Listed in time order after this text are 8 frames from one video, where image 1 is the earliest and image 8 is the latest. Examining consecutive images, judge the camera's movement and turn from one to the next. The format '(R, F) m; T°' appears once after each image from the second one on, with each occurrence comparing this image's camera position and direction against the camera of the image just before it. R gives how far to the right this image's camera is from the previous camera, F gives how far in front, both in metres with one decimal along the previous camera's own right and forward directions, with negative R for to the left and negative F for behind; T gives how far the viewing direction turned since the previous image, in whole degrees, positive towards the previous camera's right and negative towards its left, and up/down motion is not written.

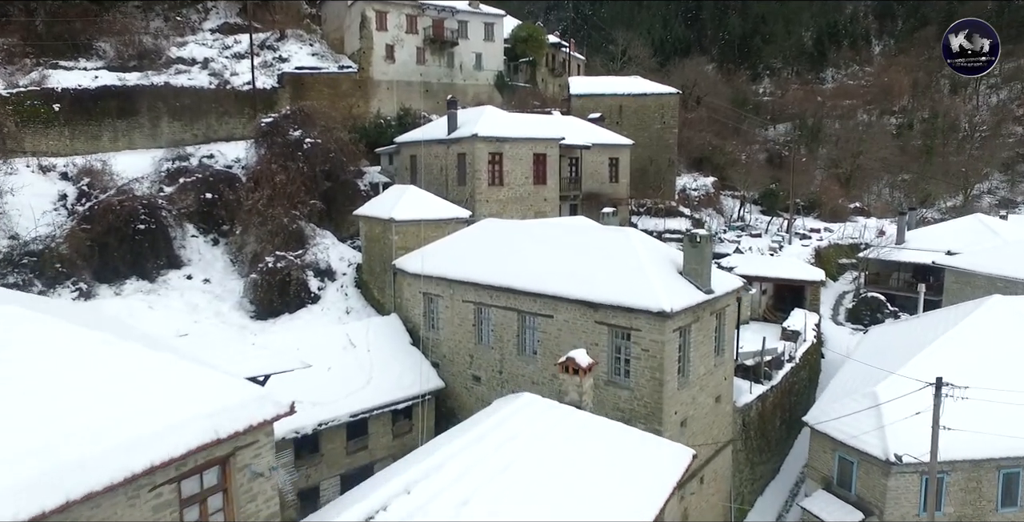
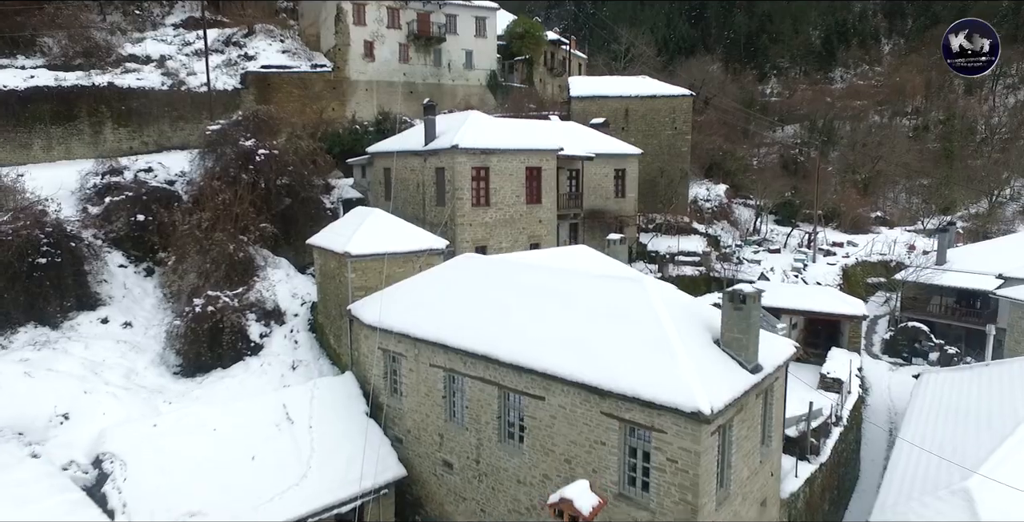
(+0.2, +2.5) m; 0°
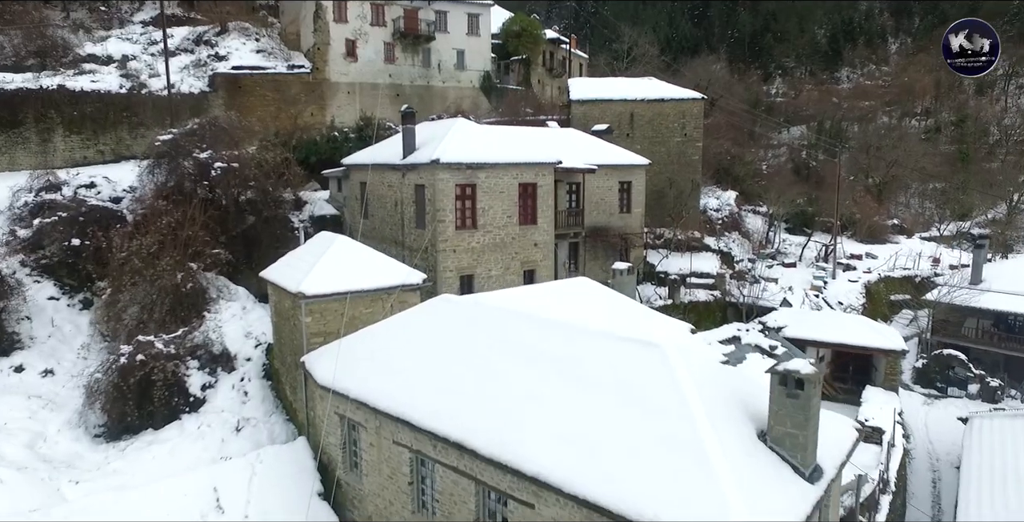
(+0.2, +1.8) m; 0°
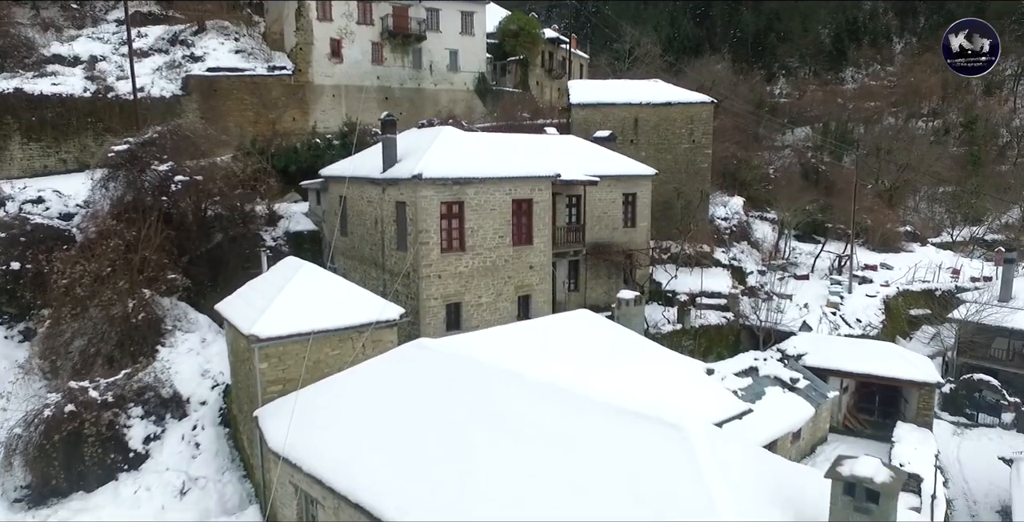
(+0.1, +1.3) m; 0°
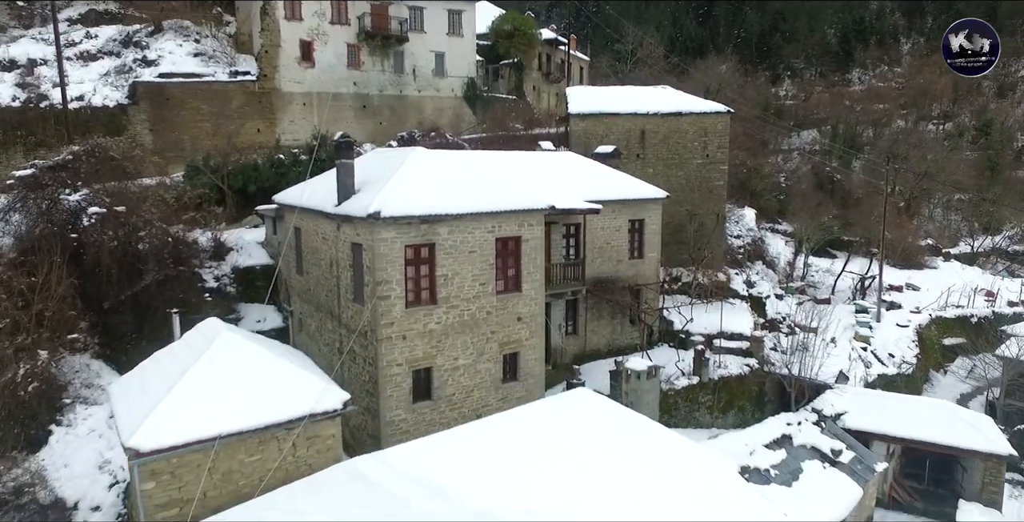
(+0.2, +2.0) m; 0°
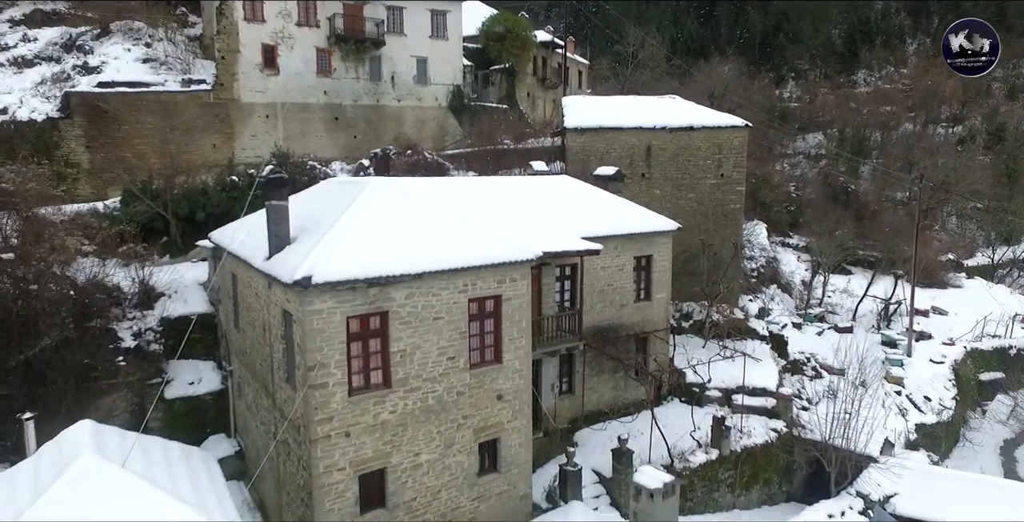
(+0.2, +1.9) m; 0°
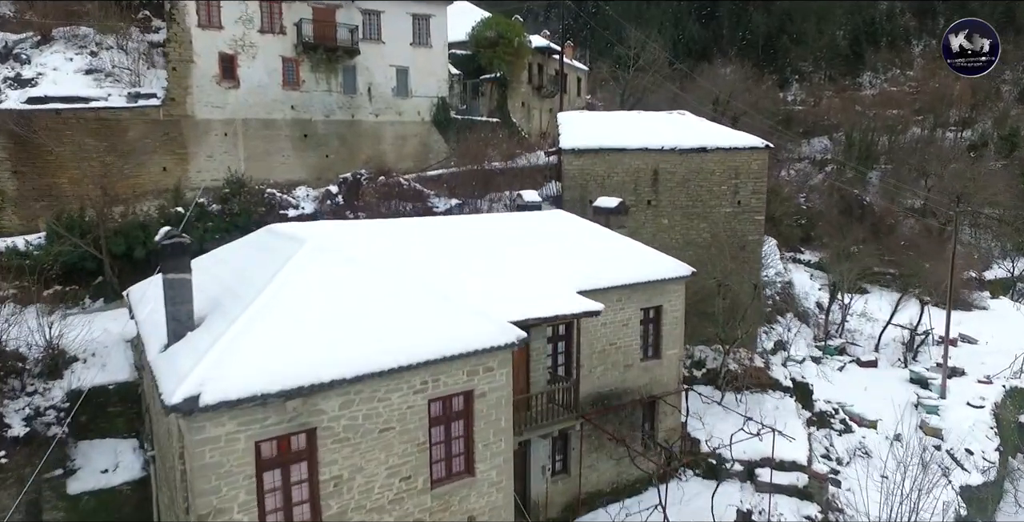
(+0.2, +1.7) m; 0°
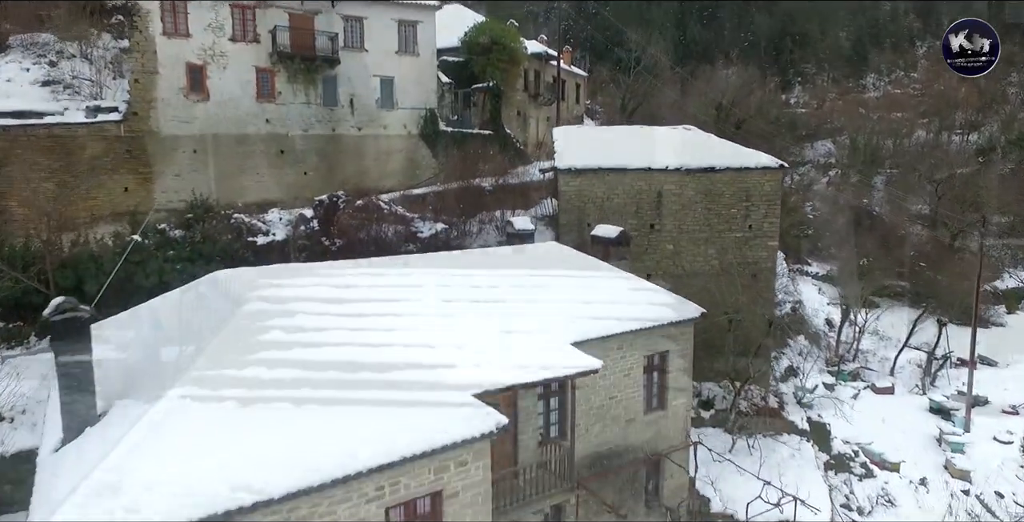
(+0.1, +1.0) m; 0°
